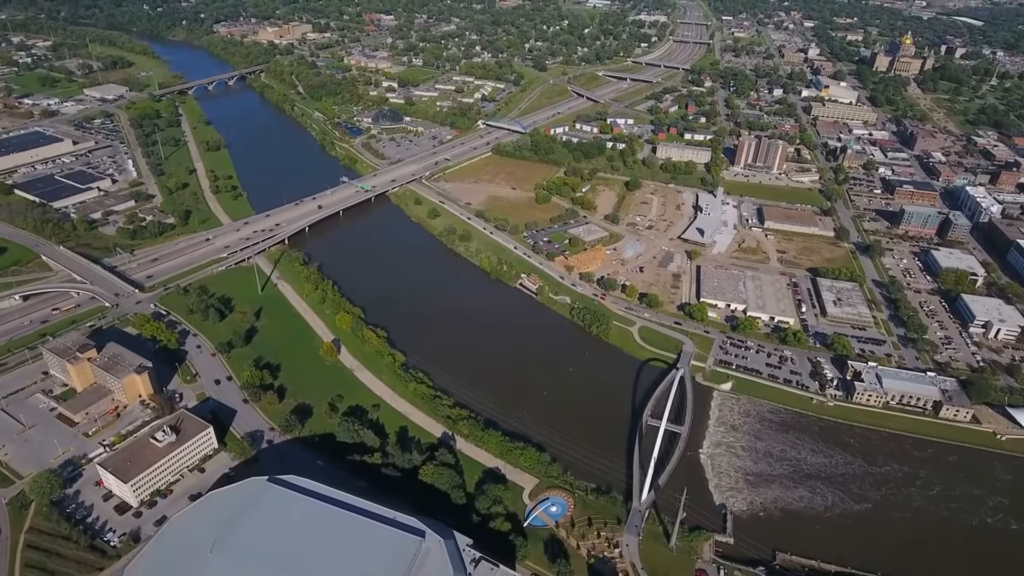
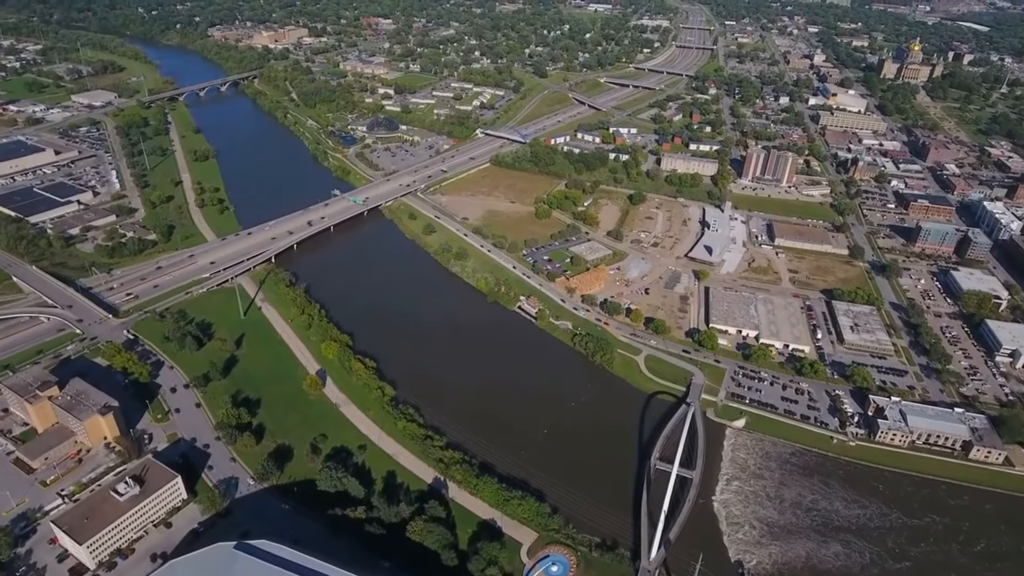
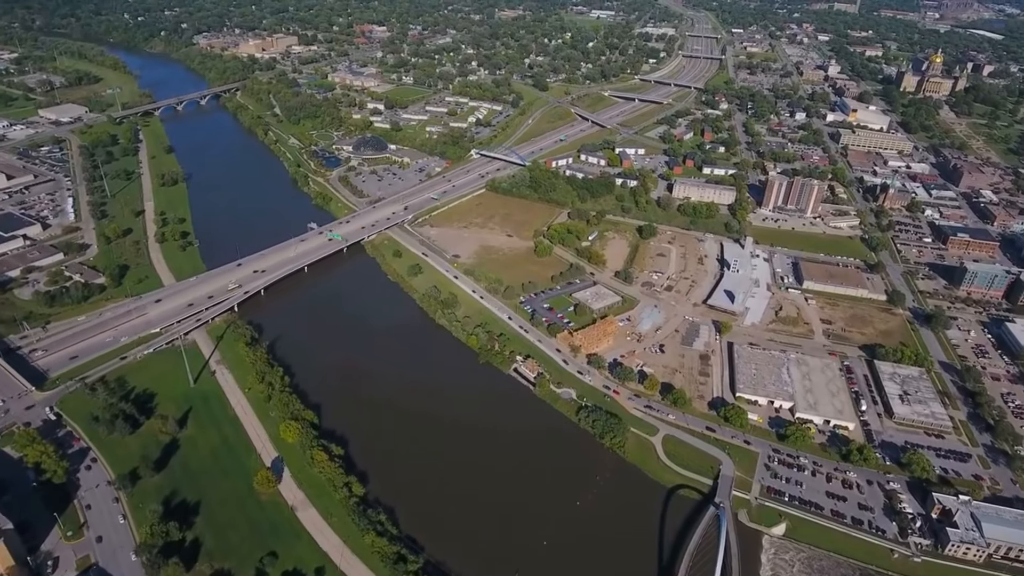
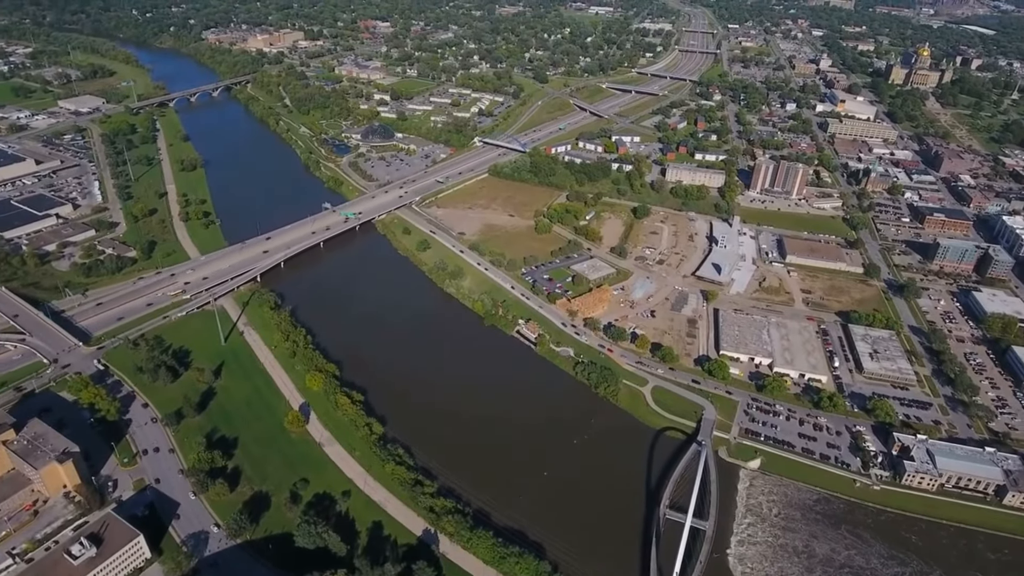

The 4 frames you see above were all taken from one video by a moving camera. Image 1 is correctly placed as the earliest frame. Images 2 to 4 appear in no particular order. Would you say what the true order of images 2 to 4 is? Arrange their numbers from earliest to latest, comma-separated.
2, 4, 3
